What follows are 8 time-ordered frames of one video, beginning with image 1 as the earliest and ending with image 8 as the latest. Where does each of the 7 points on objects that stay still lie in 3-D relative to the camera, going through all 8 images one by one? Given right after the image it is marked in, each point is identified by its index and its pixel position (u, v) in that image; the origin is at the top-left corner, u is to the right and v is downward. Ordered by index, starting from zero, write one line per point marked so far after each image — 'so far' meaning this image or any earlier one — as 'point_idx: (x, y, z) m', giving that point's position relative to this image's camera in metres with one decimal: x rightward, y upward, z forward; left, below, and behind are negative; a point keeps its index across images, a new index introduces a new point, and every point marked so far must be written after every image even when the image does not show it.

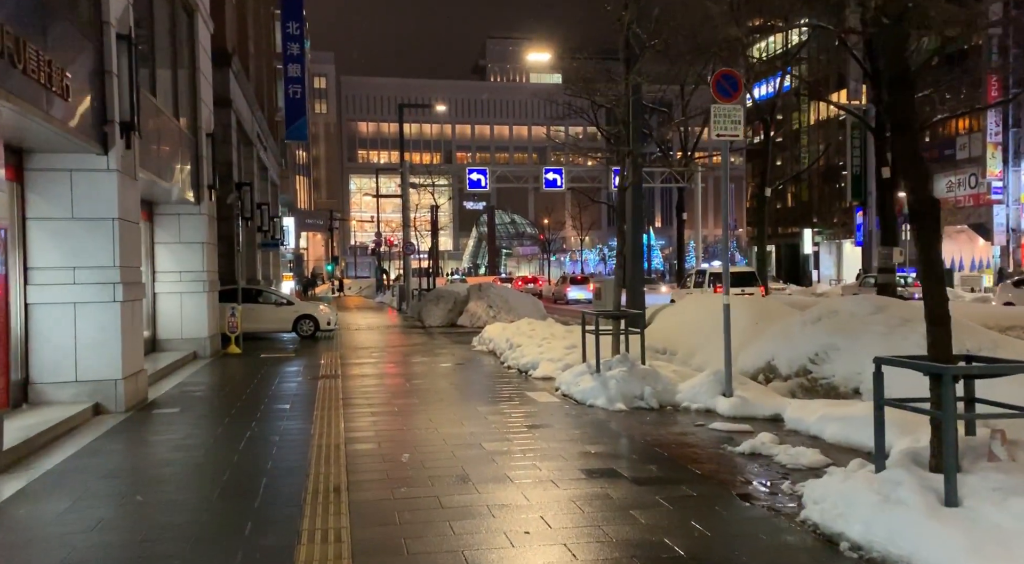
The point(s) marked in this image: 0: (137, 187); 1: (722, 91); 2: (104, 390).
0: (-4.9, +1.3, +12.3) m
1: (+2.4, +2.2, +10.6) m
2: (-4.9, -1.3, +11.3) m
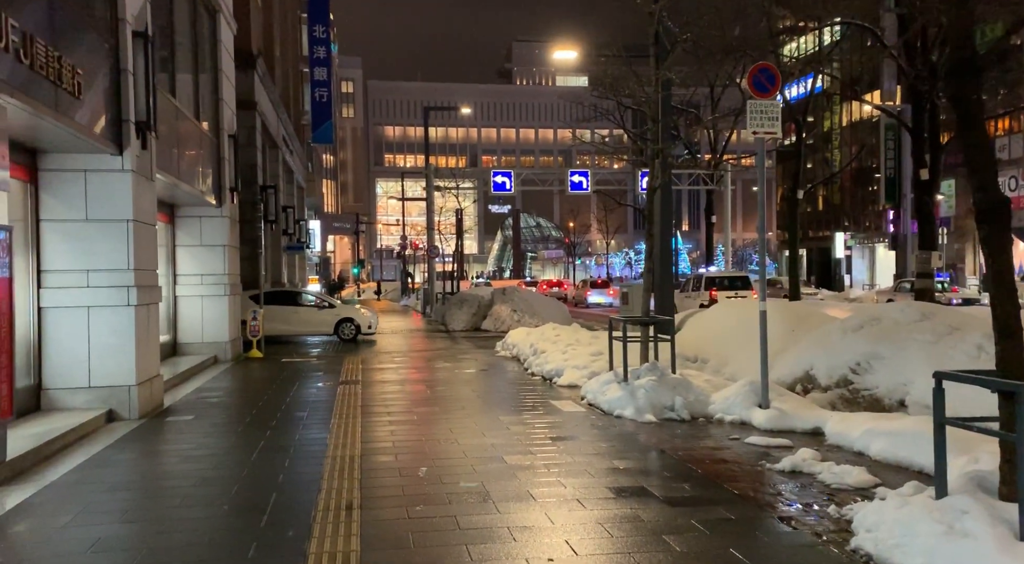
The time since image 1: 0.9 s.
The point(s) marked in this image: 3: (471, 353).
0: (-4.6, +1.2, +12.0) m
1: (+2.6, +2.1, +10.1) m
2: (-4.6, -1.3, +10.9) m
3: (-0.9, -1.5, +19.8) m
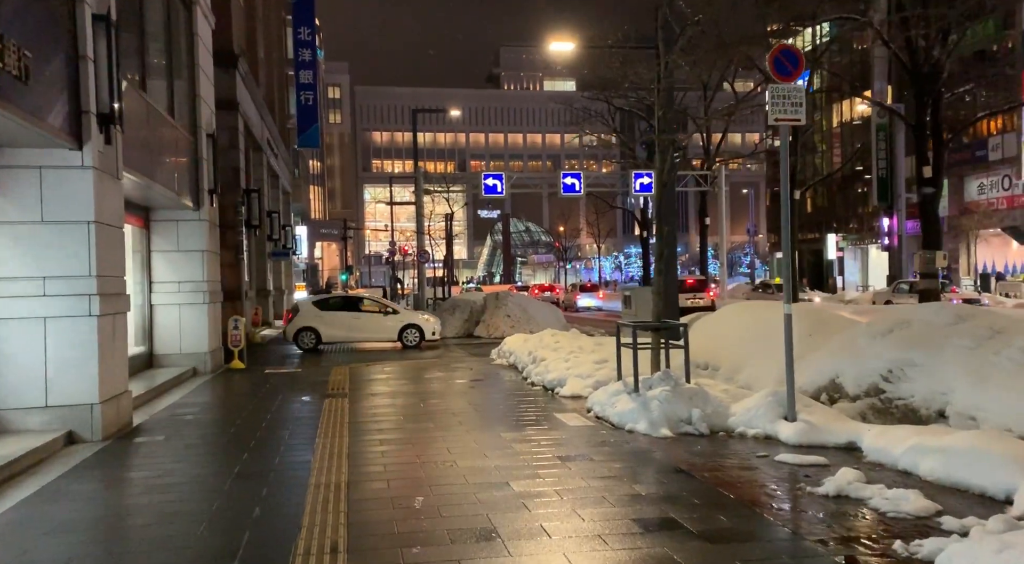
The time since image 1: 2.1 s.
0: (-4.6, +1.1, +11.0) m
1: (+2.6, +2.1, +9.2) m
2: (-4.6, -1.4, +10.0) m
3: (-1.0, -1.6, +18.9) m
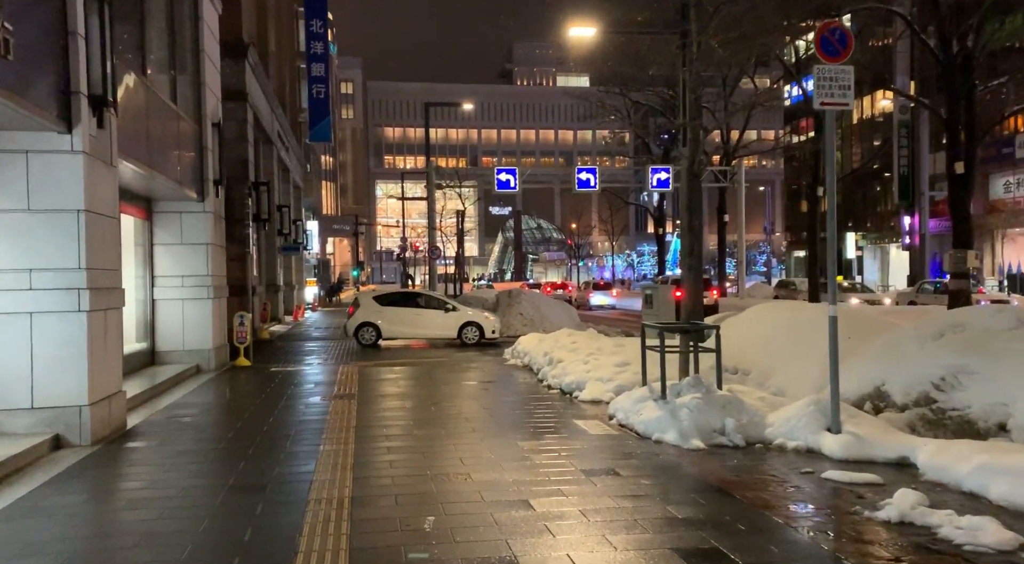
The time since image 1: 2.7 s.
0: (-4.4, +1.2, +10.4) m
1: (+2.8, +2.1, +8.5) m
2: (-4.4, -1.3, +9.3) m
3: (-0.7, -1.5, +18.2) m
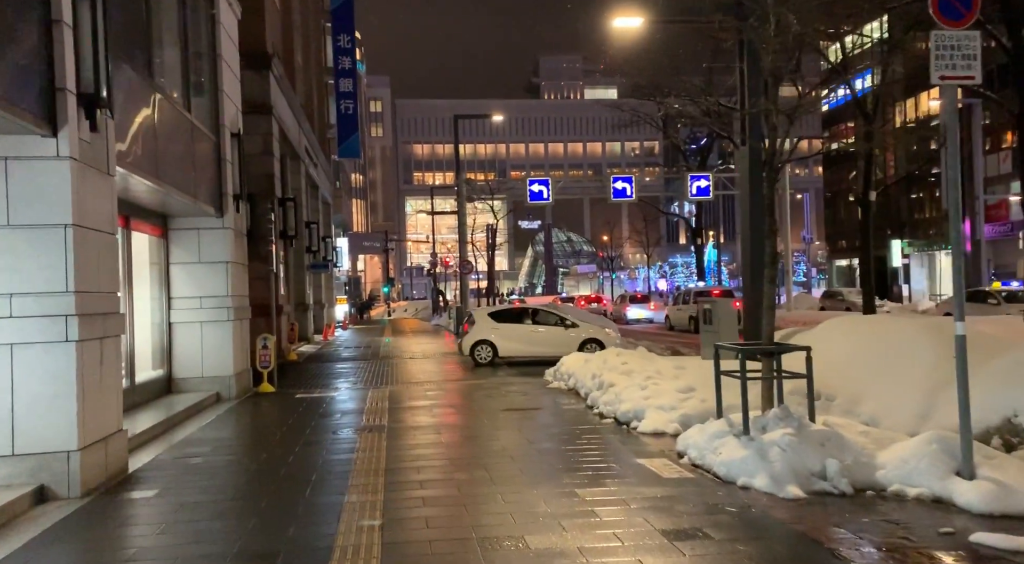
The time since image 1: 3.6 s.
0: (-3.9, +1.0, +9.1) m
1: (+3.2, +2.0, +7.0) m
2: (-3.9, -1.6, +8.0) m
3: (+0.1, -1.8, +16.8) m
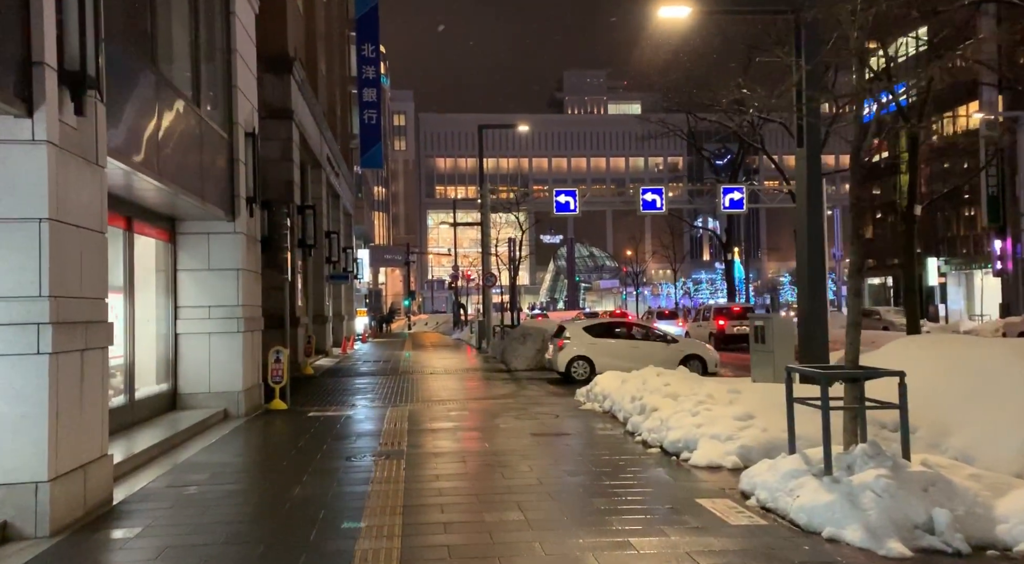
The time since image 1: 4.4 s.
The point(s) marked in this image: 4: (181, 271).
0: (-3.5, +0.9, +8.0) m
1: (+3.6, +1.9, +5.8) m
2: (-3.6, -1.6, +6.9) m
3: (+0.6, -2.0, +15.6) m
4: (-5.2, +0.2, +15.0) m
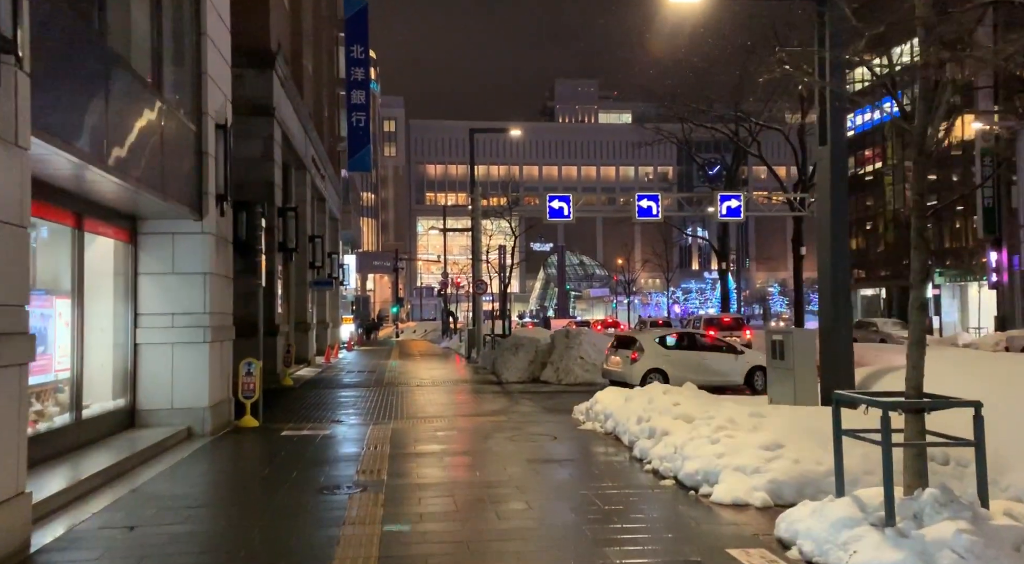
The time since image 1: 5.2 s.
0: (-3.6, +0.9, +6.8) m
1: (+3.6, +1.8, +4.6) m
2: (-3.6, -1.6, +5.6) m
3: (+0.5, -2.2, +14.3) m
4: (-5.3, +0.1, +13.7) m
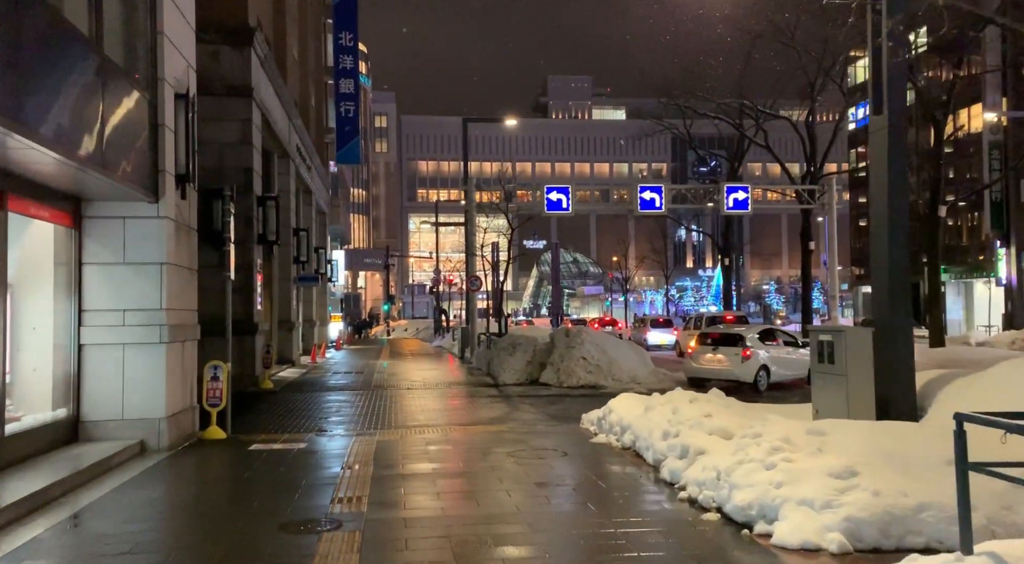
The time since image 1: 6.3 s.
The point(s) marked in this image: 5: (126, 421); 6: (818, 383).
0: (-3.5, +1.0, +5.0) m
1: (+3.7, +1.9, +2.9) m
2: (-3.5, -1.5, +3.8) m
3: (+0.5, -2.1, +12.6) m
4: (-5.3, +0.2, +11.9) m
5: (-4.9, -1.7, +11.9) m
6: (+3.4, -1.1, +10.4) m
